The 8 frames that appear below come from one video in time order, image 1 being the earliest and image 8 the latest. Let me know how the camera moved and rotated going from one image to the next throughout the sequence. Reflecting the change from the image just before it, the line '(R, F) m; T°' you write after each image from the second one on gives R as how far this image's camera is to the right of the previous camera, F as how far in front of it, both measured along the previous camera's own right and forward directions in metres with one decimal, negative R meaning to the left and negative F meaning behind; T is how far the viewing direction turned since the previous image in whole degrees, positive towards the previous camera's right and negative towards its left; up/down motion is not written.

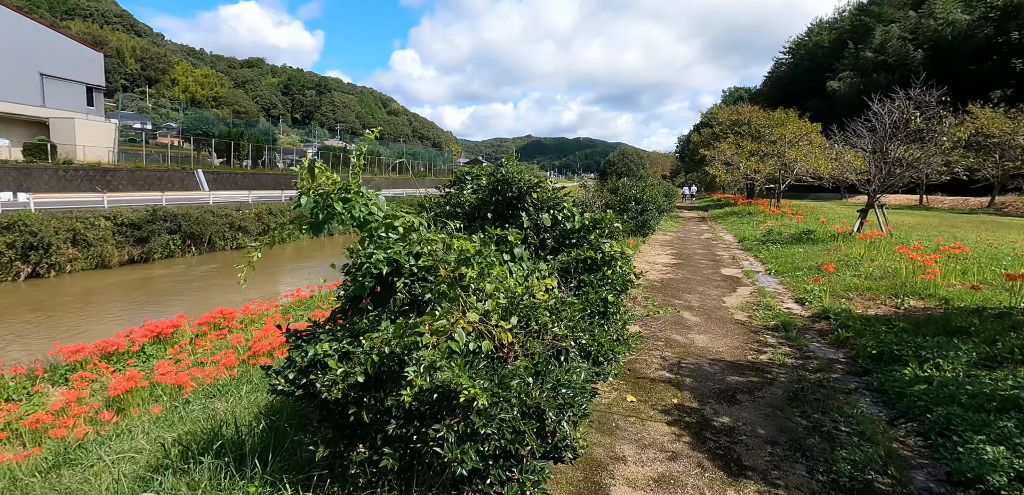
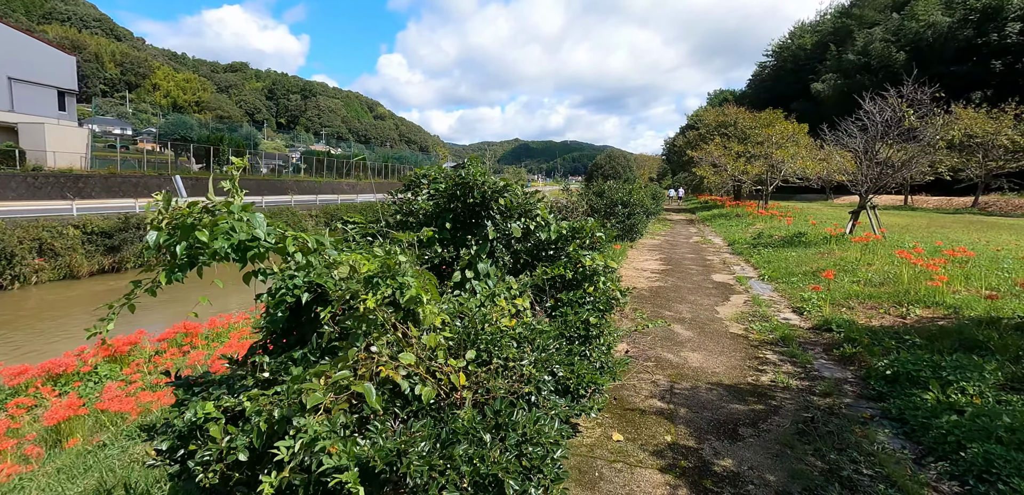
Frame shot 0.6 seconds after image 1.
(+0.1, +0.5) m; +1°
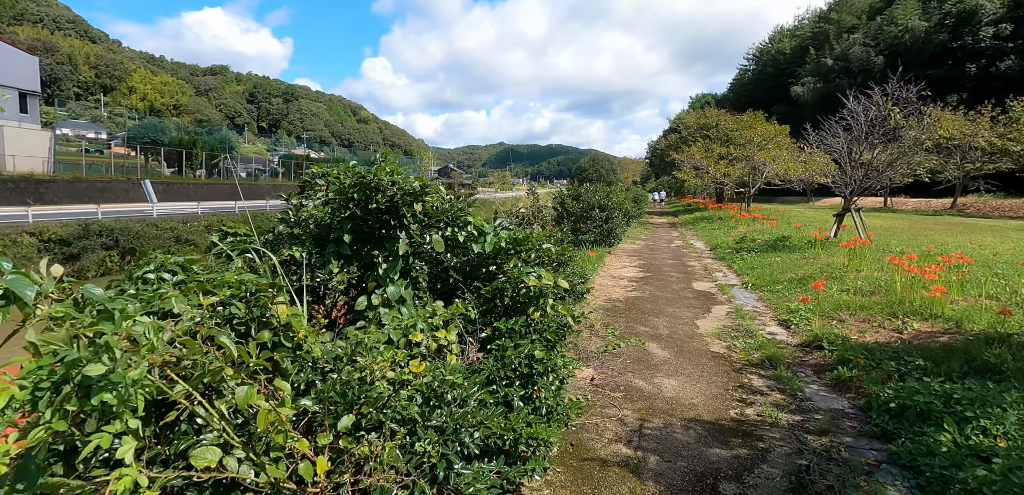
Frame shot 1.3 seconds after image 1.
(+0.3, +0.6) m; +2°
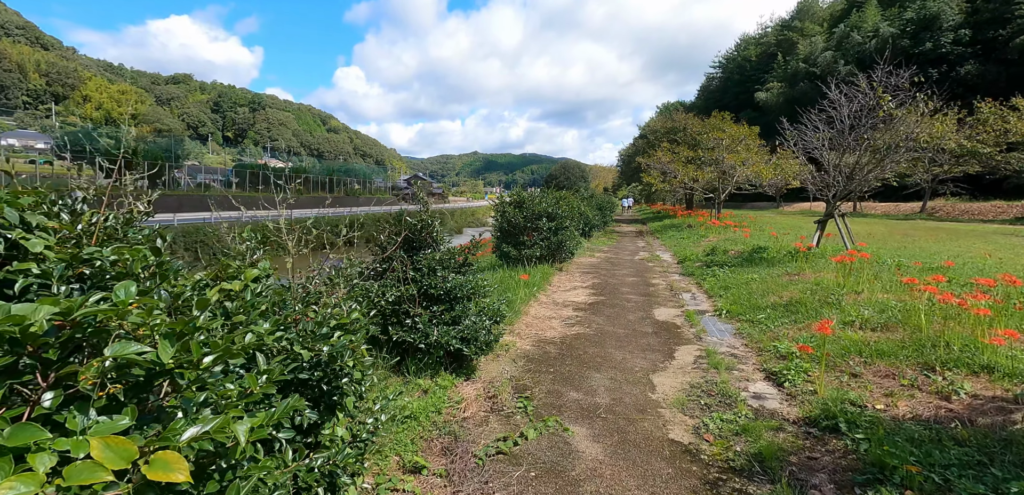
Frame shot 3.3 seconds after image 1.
(+0.7, +1.6) m; +3°
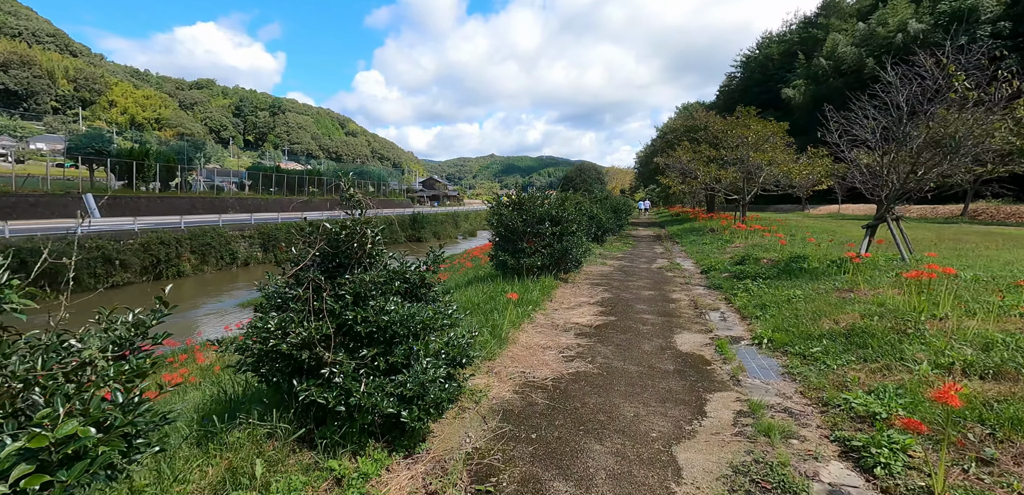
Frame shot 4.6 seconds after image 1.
(+0.3, +1.1) m; -2°
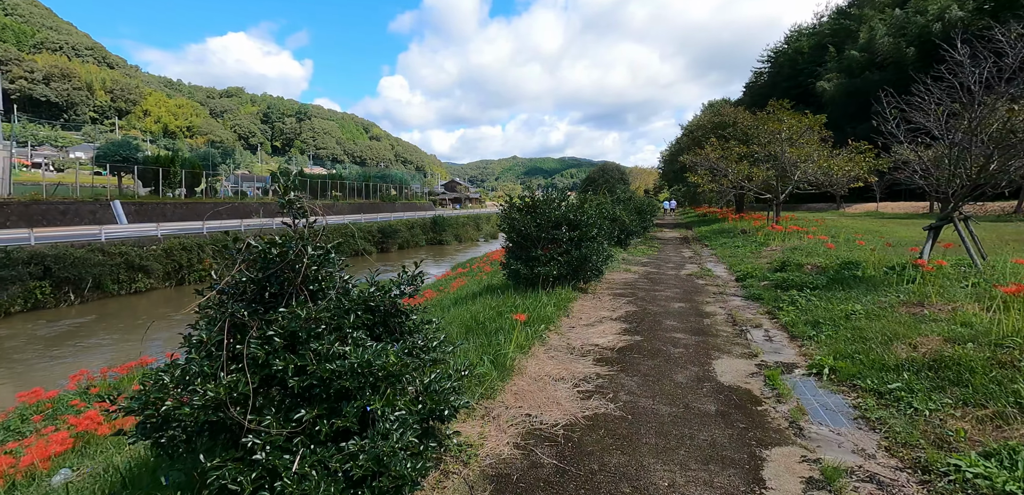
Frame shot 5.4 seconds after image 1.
(+0.1, +0.7) m; -3°
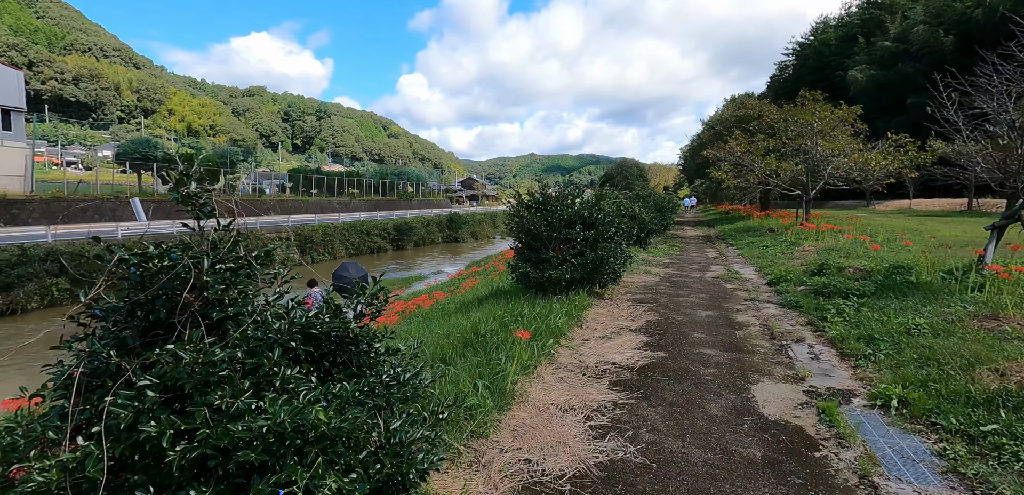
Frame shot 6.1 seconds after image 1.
(+0.1, +0.6) m; -2°
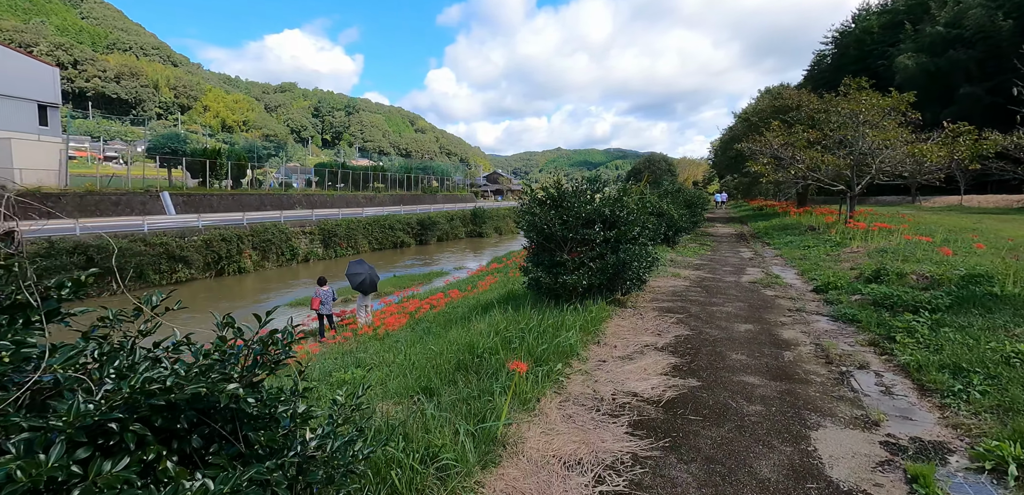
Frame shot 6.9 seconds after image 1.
(+0.2, +0.7) m; -3°
